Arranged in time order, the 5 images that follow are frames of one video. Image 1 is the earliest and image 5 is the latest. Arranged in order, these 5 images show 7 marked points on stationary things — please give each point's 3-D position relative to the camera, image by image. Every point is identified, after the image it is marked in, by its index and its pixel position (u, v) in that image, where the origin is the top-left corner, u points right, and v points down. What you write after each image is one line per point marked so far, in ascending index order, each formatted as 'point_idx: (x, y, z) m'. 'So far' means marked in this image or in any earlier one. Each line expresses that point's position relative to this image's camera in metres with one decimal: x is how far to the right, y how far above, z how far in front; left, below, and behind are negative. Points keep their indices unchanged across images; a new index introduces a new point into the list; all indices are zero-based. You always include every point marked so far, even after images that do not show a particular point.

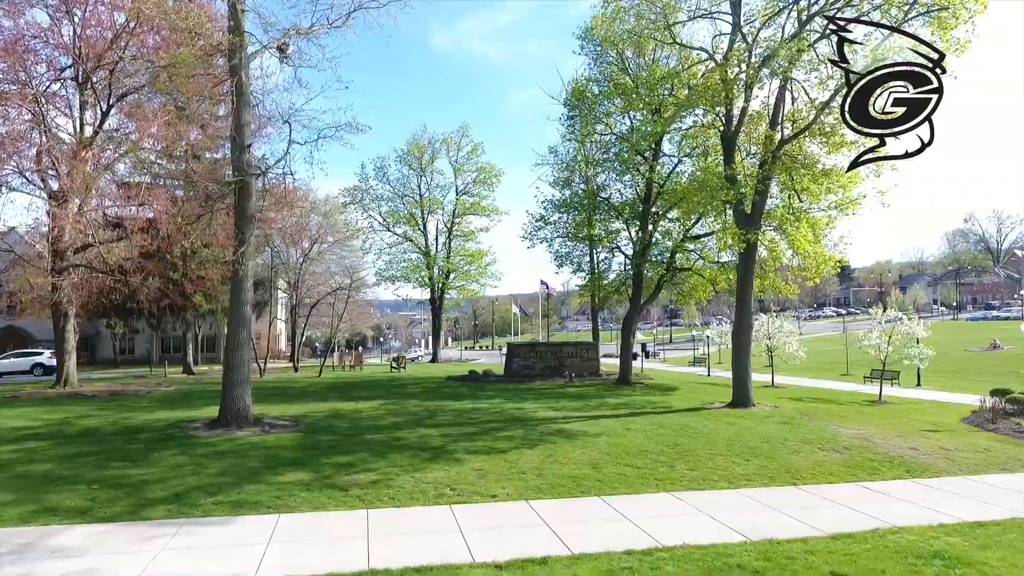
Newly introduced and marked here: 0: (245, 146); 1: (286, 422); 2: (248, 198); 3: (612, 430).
0: (-5.1, +2.7, +12.4) m
1: (-4.3, -2.6, +12.5) m
2: (-5.0, +1.7, +12.4) m
3: (+1.8, -2.6, +12.1) m
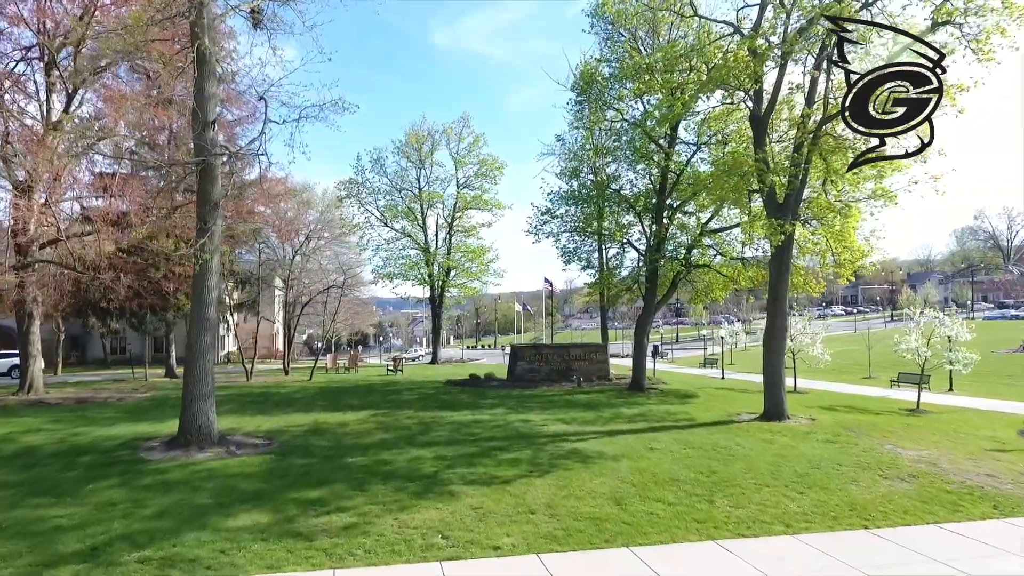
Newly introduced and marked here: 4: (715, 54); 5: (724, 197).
0: (-5.0, +2.7, +10.8) m
1: (-4.2, -2.6, +10.9) m
2: (-4.9, +1.7, +10.7) m
3: (+1.9, -2.6, +10.5) m
4: (+5.1, +5.9, +16.4) m
5: (+4.5, +1.8, +14.1) m
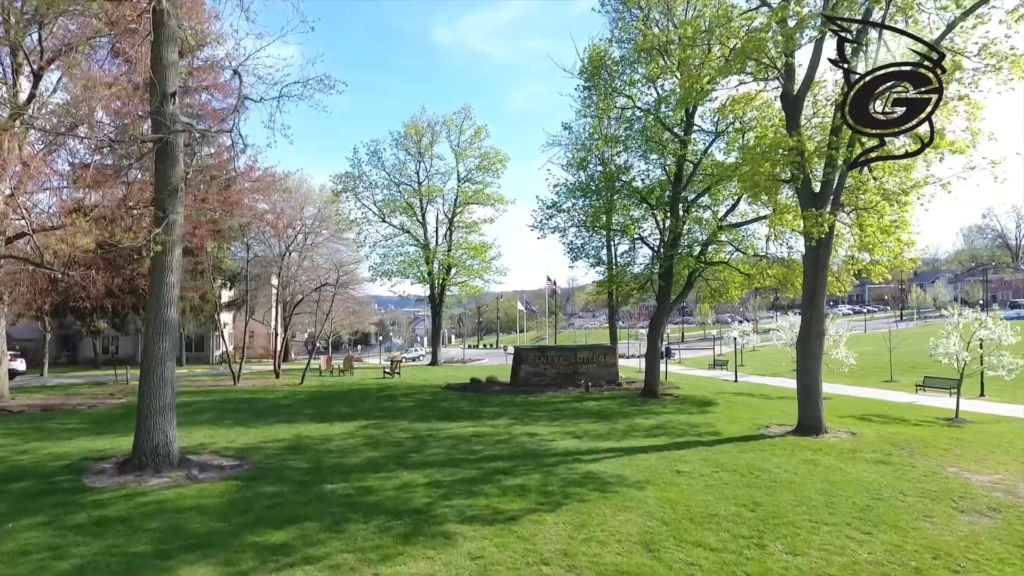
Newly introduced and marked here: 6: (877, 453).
0: (-4.9, +2.7, +9.3) m
1: (-4.2, -2.5, +9.5) m
2: (-4.8, +1.8, +9.3) m
3: (+2.0, -2.6, +9.1) m
4: (+5.2, +5.9, +15.0) m
5: (+4.6, +1.9, +12.6) m
6: (+5.8, -2.6, +10.4) m
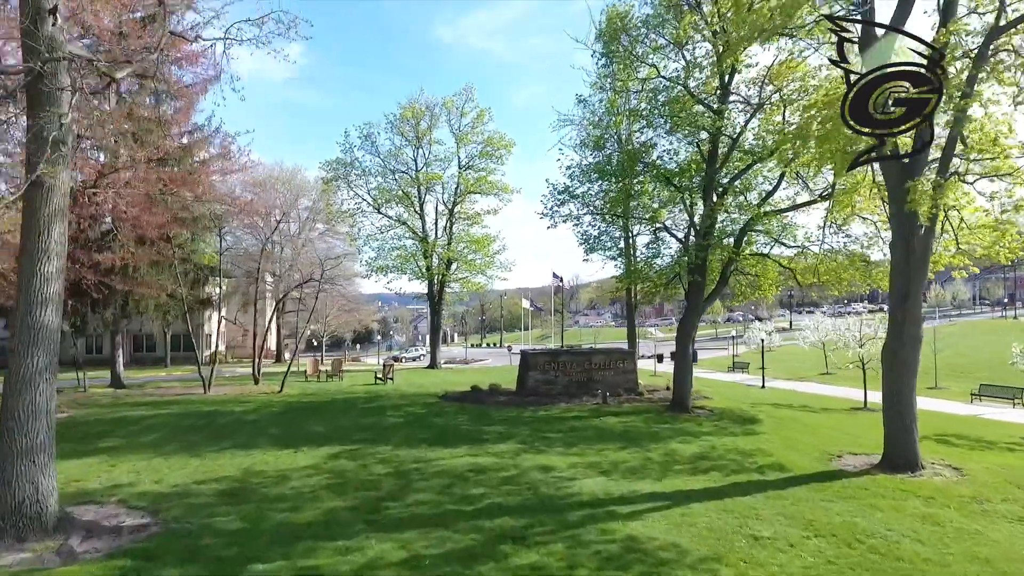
0: (-4.8, +2.8, +6.7) m
1: (-4.0, -2.5, +6.9) m
2: (-4.7, +1.8, +6.7) m
3: (+2.1, -2.5, +6.4) m
4: (+5.4, +6.0, +12.3) m
5: (+4.7, +1.9, +10.0) m
6: (+5.9, -2.6, +7.8) m
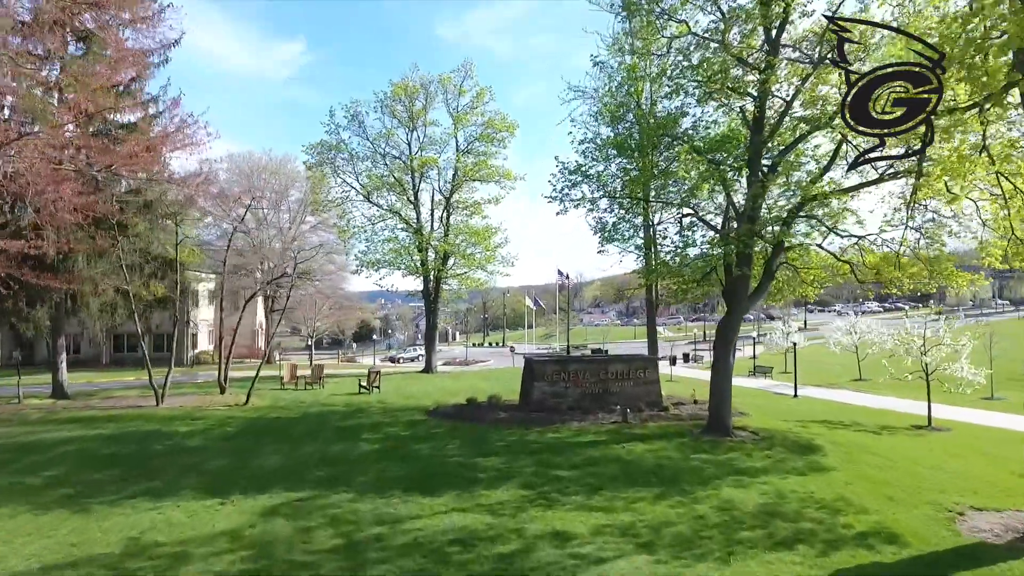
0: (-4.8, +2.9, +3.9) m
1: (-4.0, -2.4, +4.1) m
2: (-4.7, +1.9, +3.9) m
3: (+2.1, -2.5, +3.6) m
4: (+5.4, +6.0, +9.4) m
5: (+4.7, +2.0, +7.1) m
6: (+5.9, -2.5, +4.9) m
